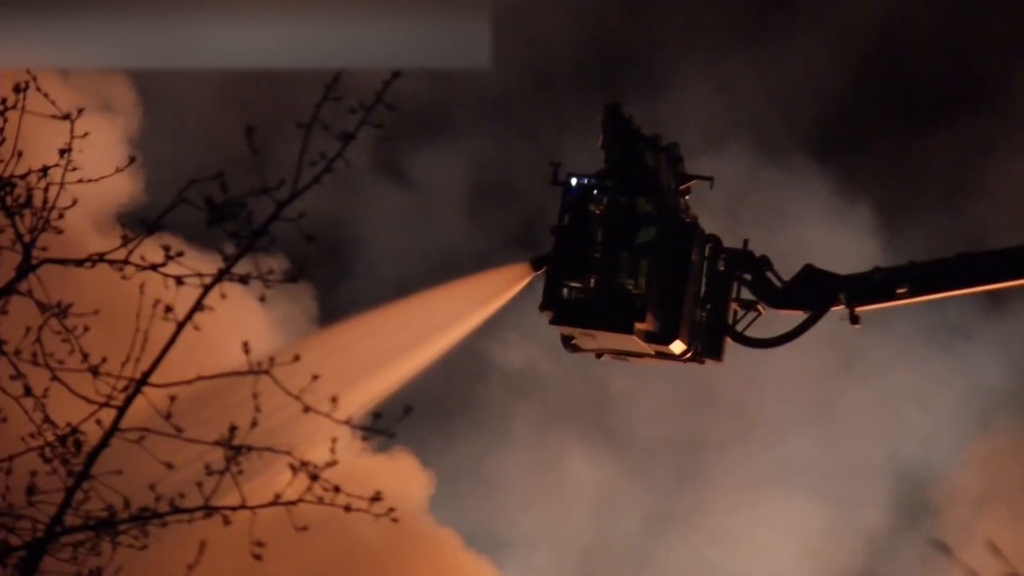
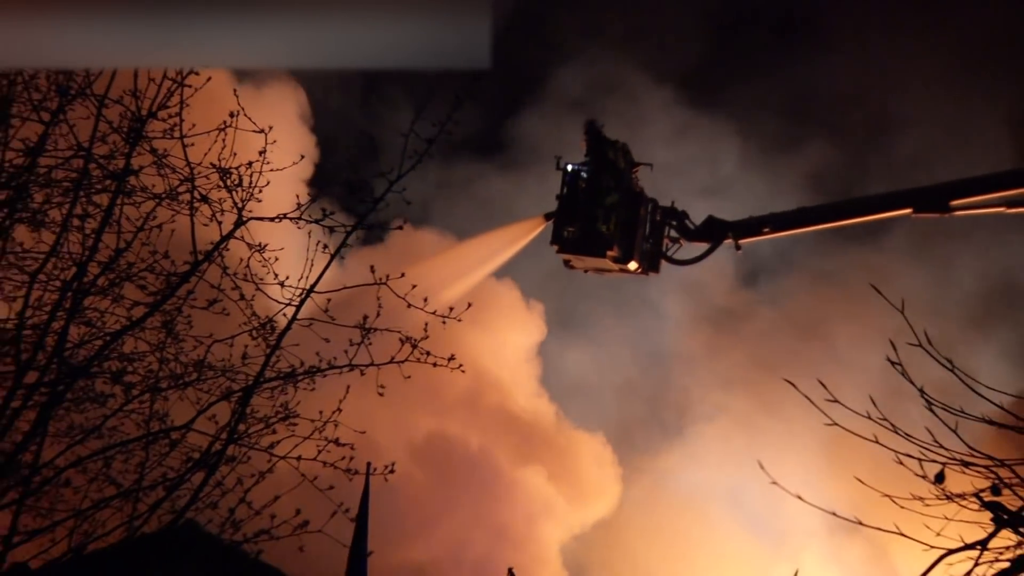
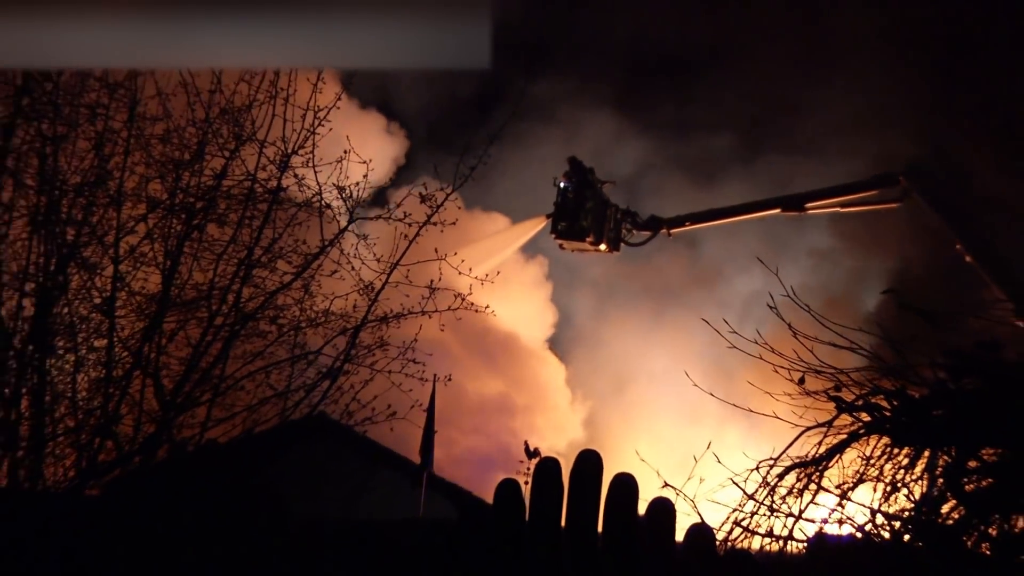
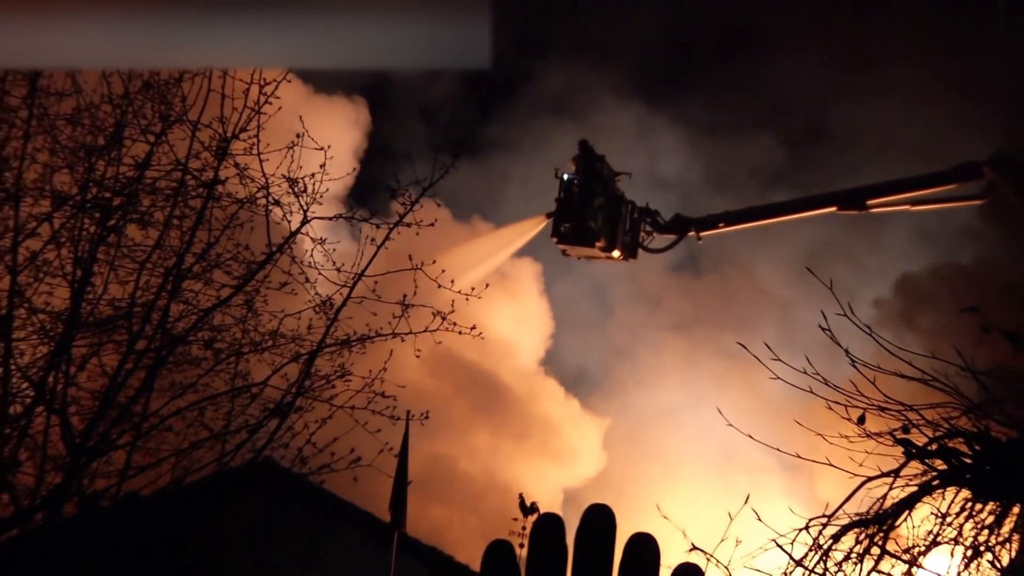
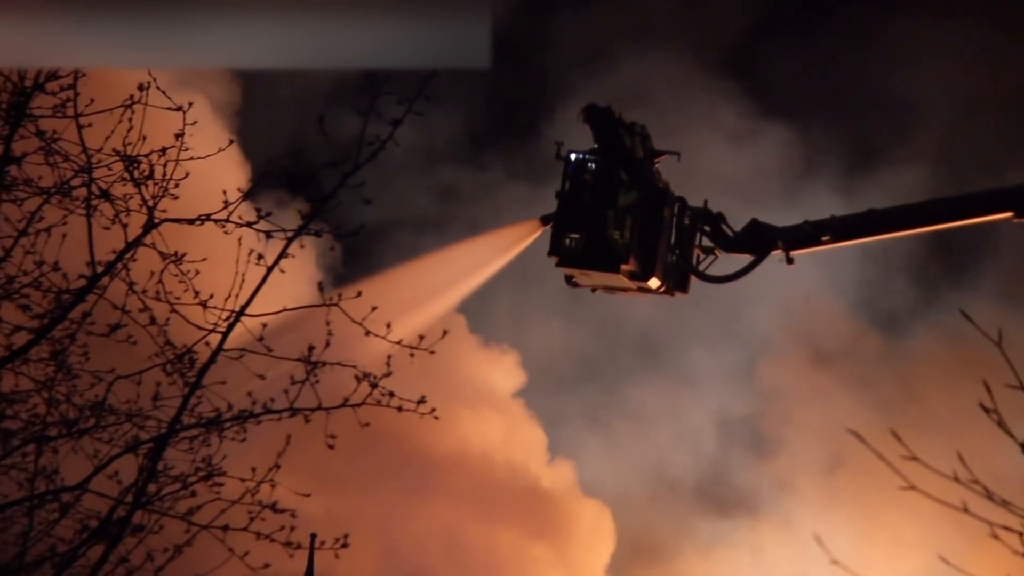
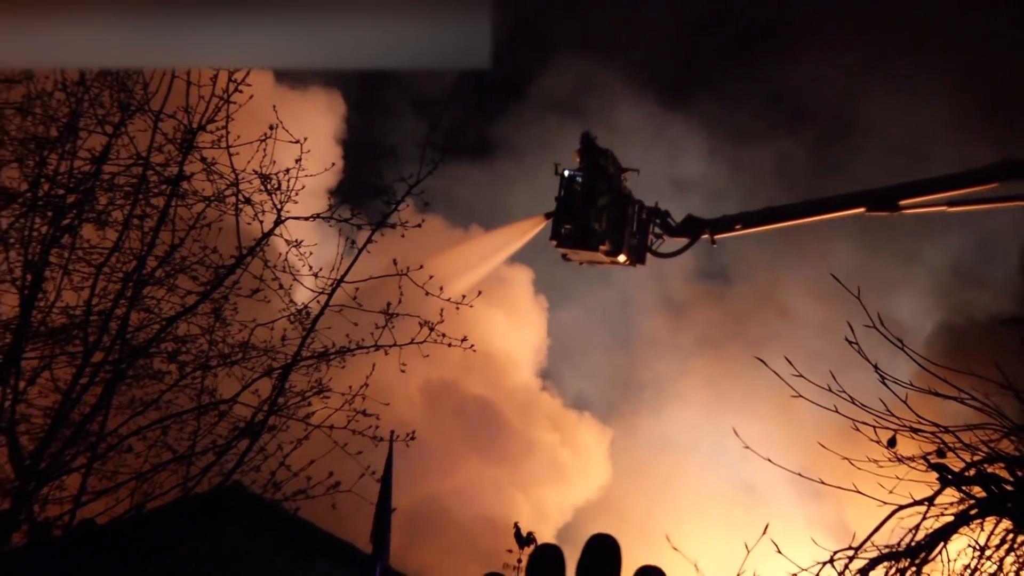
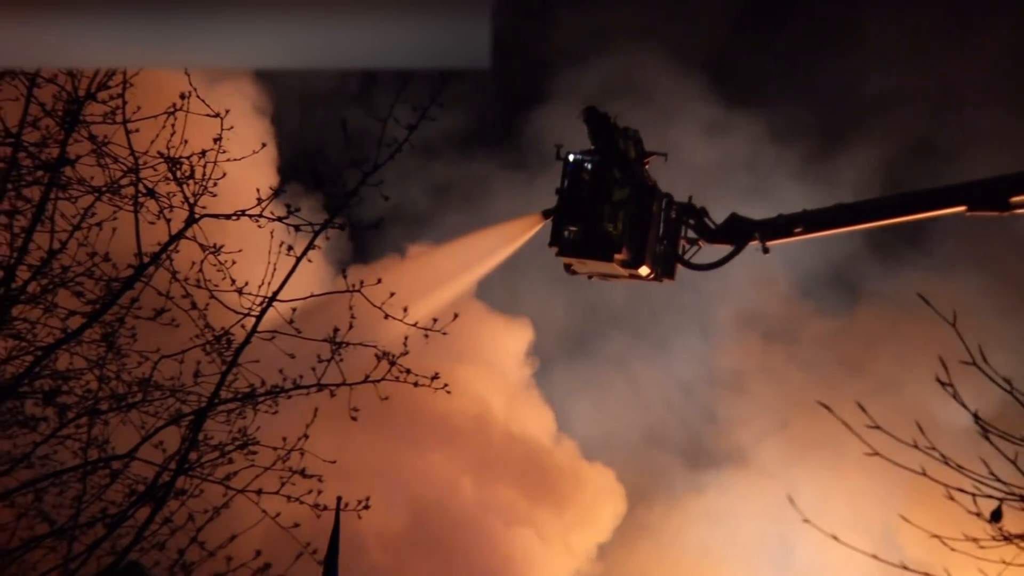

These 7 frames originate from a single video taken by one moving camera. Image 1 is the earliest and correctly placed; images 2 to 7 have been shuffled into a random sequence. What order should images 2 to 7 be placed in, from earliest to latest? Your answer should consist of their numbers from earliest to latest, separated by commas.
5, 7, 2, 6, 4, 3
